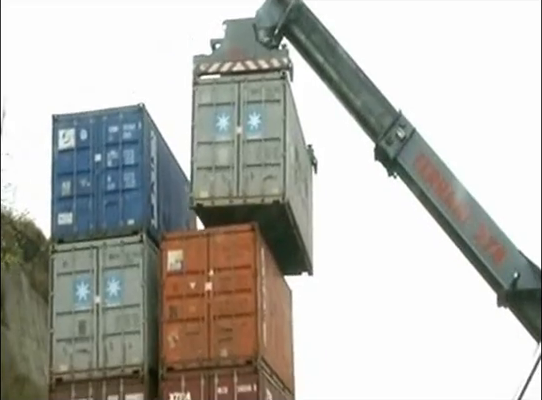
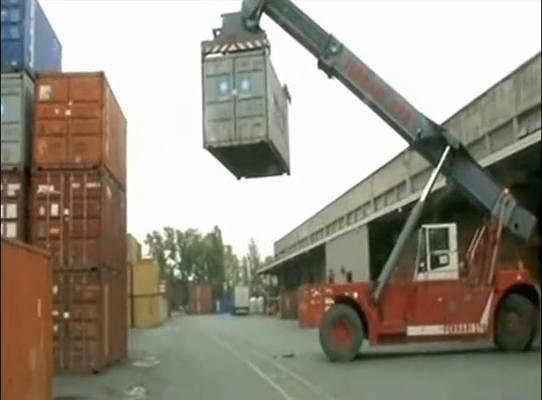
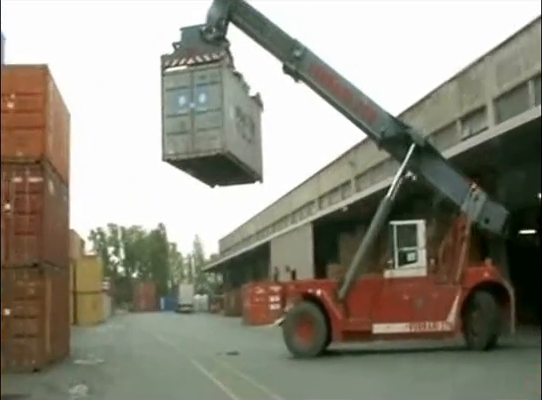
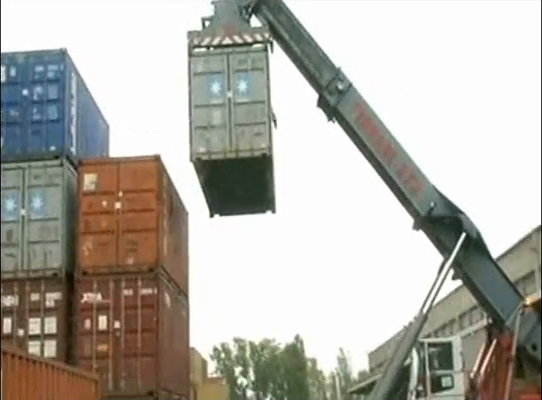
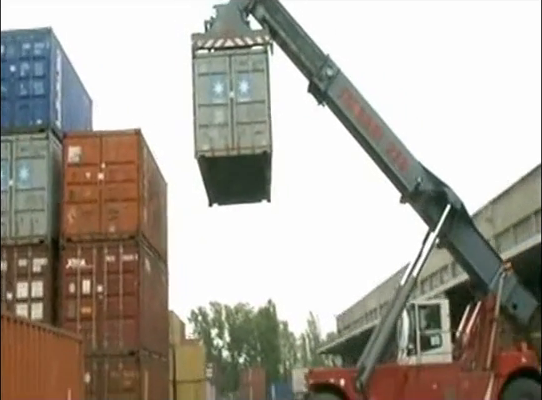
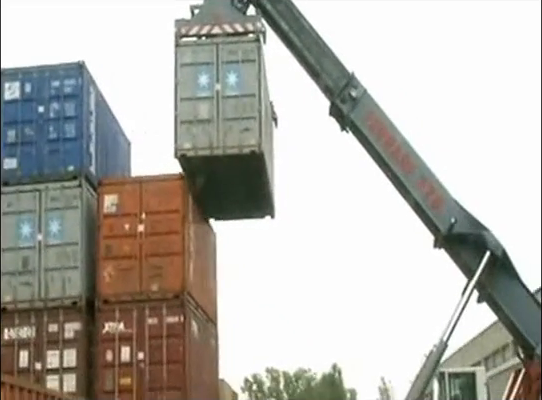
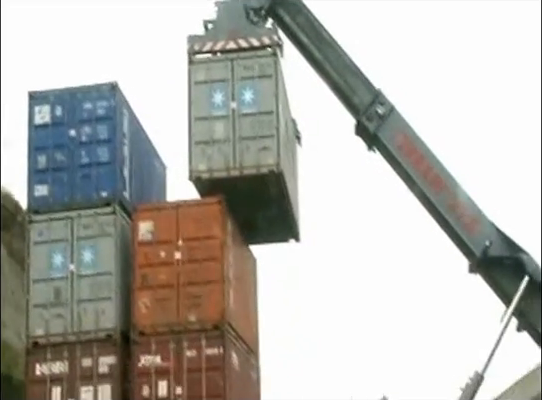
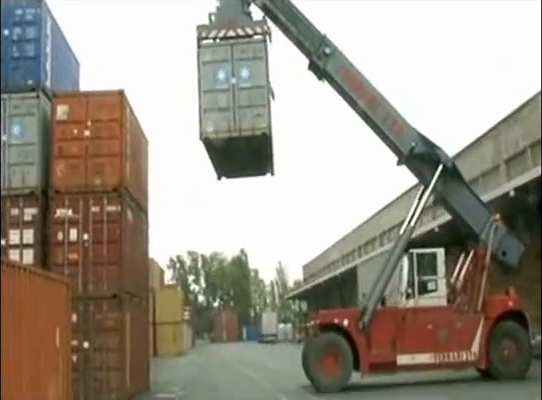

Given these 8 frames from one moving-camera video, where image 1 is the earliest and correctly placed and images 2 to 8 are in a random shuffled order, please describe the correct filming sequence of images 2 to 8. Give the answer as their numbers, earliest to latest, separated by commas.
7, 6, 4, 5, 8, 2, 3
